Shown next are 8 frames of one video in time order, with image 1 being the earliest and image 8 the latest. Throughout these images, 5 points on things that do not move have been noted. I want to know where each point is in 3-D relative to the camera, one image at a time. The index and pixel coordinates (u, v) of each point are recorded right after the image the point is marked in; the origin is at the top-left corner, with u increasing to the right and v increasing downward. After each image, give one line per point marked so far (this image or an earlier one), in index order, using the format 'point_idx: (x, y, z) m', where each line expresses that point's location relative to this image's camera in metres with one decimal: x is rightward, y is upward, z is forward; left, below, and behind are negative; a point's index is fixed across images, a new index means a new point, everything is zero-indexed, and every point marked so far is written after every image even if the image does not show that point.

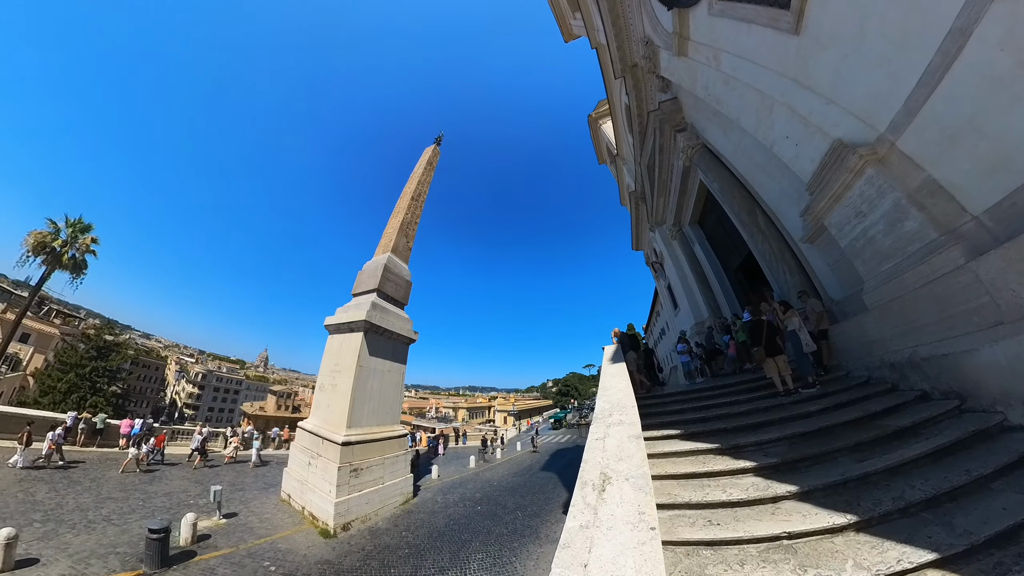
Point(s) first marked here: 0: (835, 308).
0: (+5.7, -0.3, +6.1) m
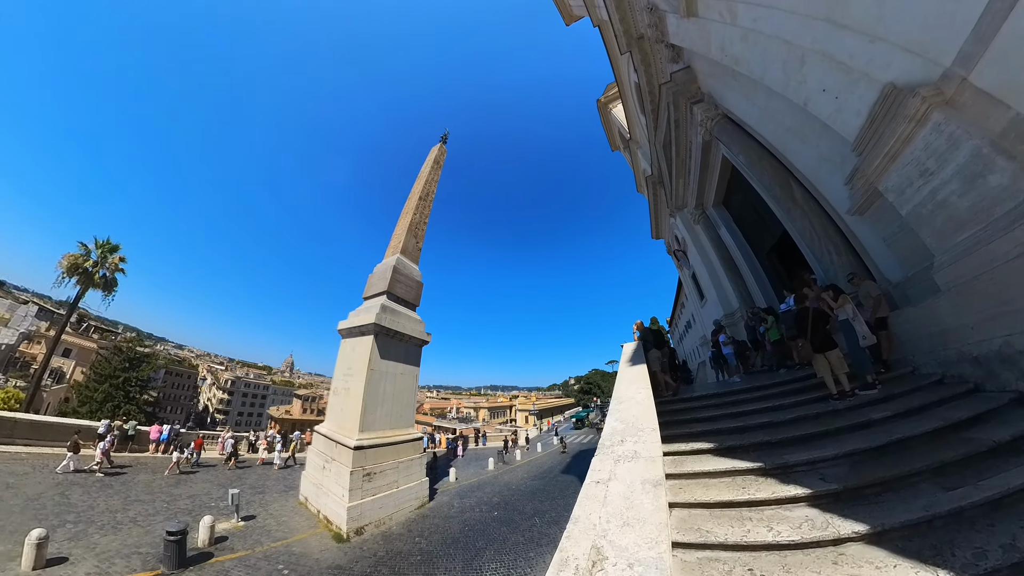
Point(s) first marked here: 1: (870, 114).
0: (+5.7, 0.0, +5.3) m
1: (+4.6, +2.2, +4.5) m
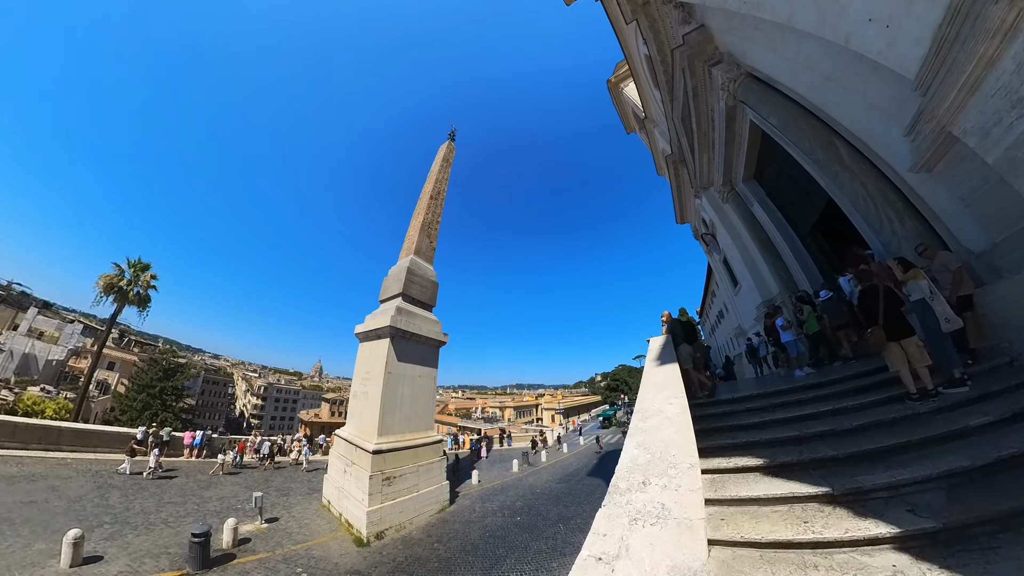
0: (+5.7, +0.3, +4.3) m
1: (+4.3, +2.5, +3.7) m
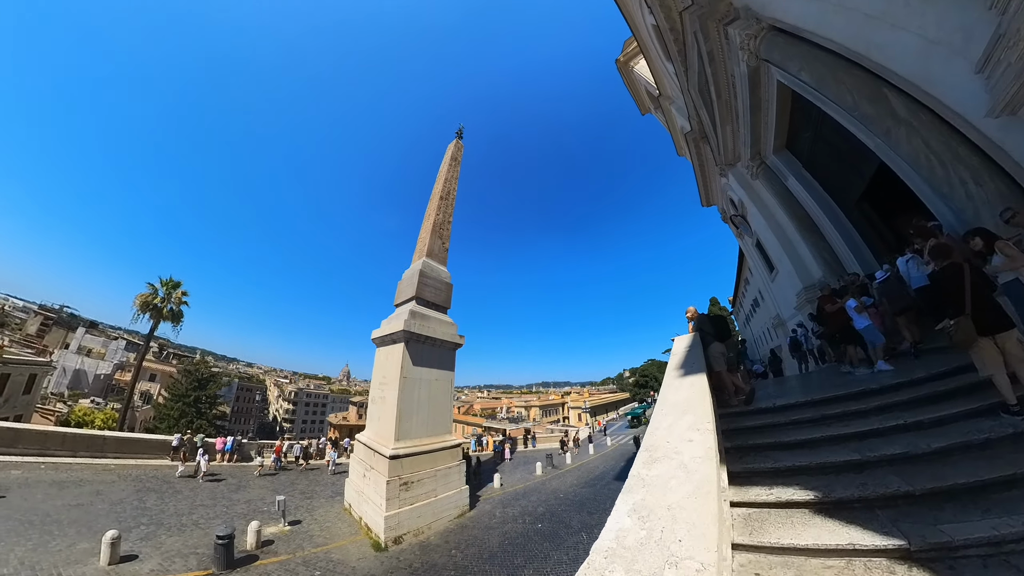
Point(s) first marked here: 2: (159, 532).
0: (+5.5, +0.6, +3.4) m
1: (+4.0, +2.7, +2.9) m
2: (-4.7, -3.3, +4.7) m
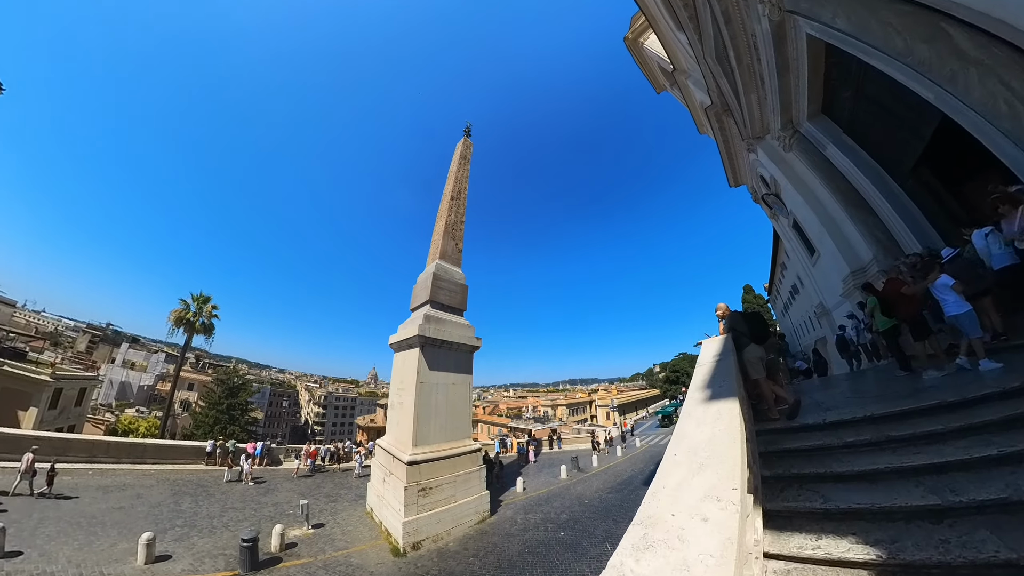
0: (+5.3, +0.8, +2.6) m
1: (+3.6, +2.9, +2.2) m
2: (-4.6, -3.5, +5.0) m
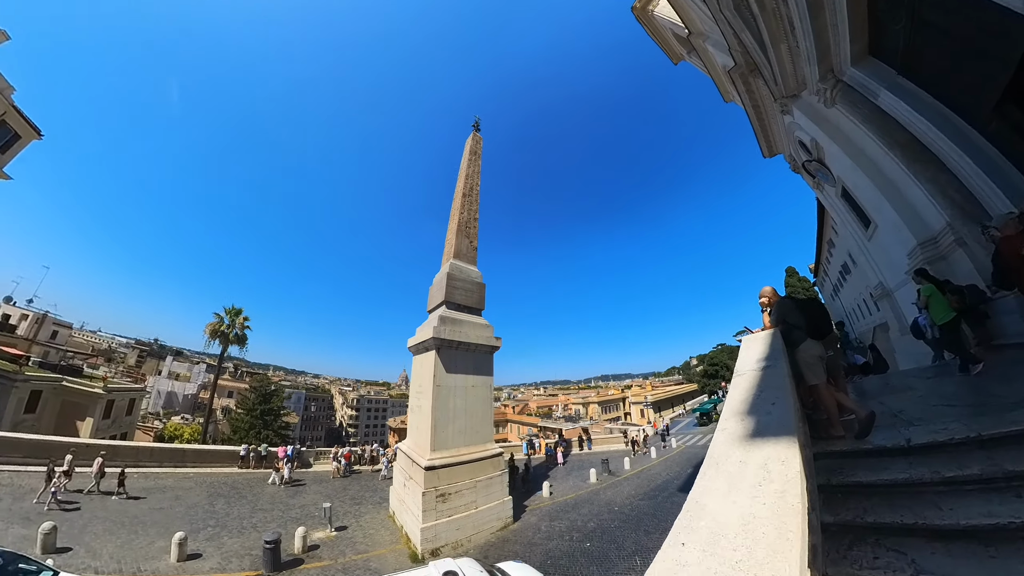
0: (+4.9, +1.1, +1.6) m
1: (+3.1, +3.0, +1.4) m
2: (-4.3, -3.7, +5.3) m
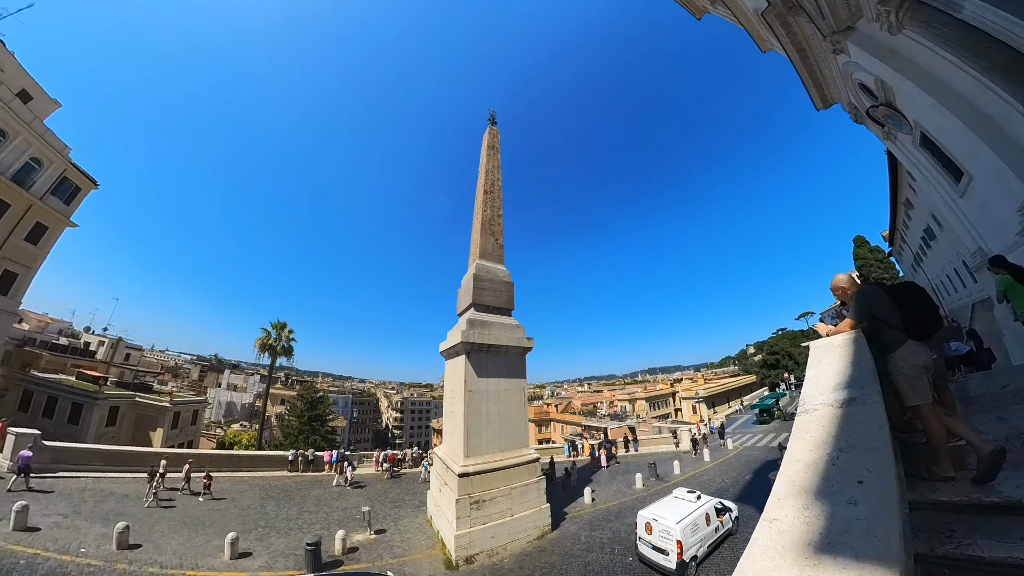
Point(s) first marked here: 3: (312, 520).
0: (+4.3, +1.4, +0.6) m
1: (+2.4, +3.2, +0.7) m
2: (-3.8, -4.0, +5.7) m
3: (-3.4, -4.1, +6.2) m
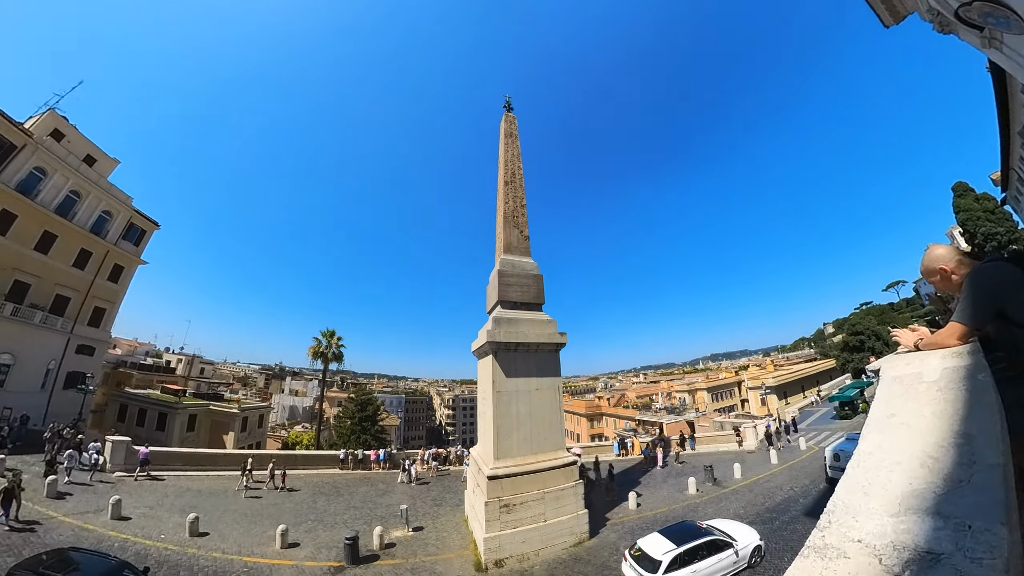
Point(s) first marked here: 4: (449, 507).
0: (+3.3, +1.5, -0.5) m
1: (+1.3, +3.2, -0.1) m
2: (-3.3, -4.2, +6.3) m
3: (-2.8, -4.2, +6.6) m
4: (-1.1, -4.4, +7.2) m
